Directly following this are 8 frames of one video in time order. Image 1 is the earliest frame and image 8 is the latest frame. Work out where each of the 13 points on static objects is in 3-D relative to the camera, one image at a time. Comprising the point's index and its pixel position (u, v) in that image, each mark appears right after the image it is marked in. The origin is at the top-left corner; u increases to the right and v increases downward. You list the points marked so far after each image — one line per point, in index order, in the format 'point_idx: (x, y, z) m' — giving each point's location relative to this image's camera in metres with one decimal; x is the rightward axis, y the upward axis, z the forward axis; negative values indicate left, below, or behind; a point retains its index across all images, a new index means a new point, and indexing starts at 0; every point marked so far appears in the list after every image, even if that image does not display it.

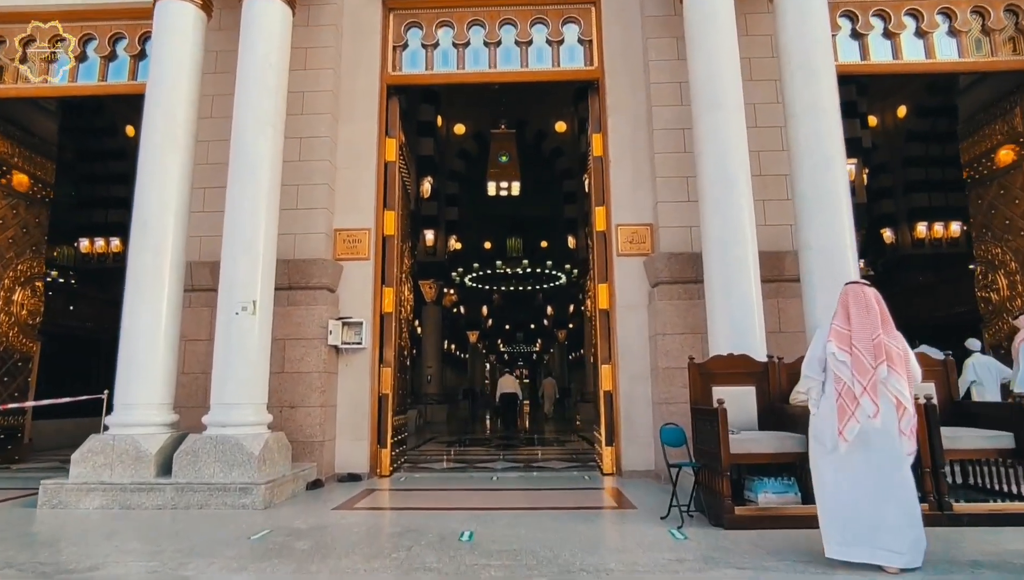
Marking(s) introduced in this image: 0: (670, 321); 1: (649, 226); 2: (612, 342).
0: (+1.4, -0.3, +5.4) m
1: (+1.3, +0.6, +5.9) m
2: (+1.0, -0.5, +5.9) m
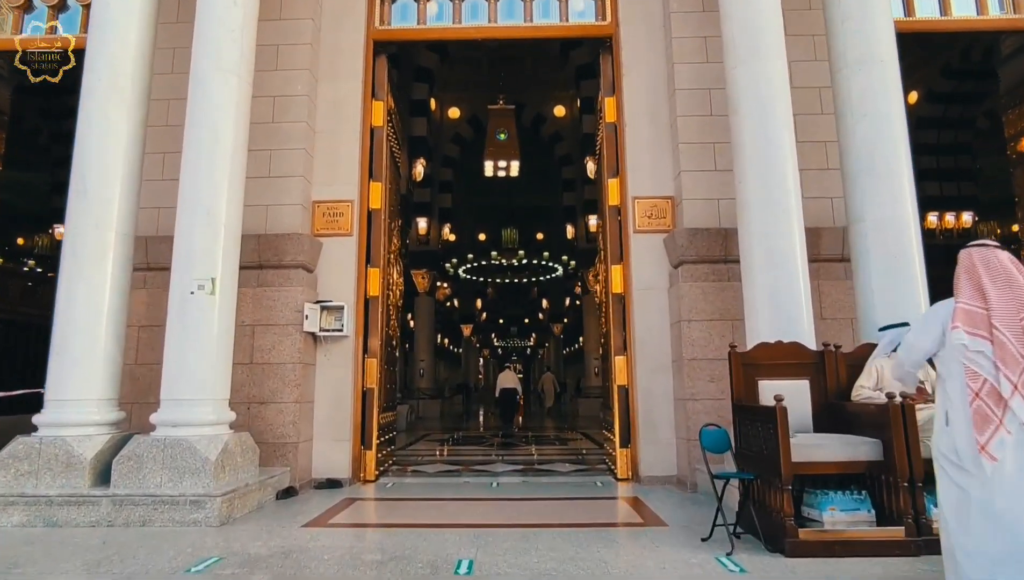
0: (+1.4, -0.1, +4.7) m
1: (+1.3, +0.8, +5.2) m
2: (+1.0, -0.3, +5.2) m
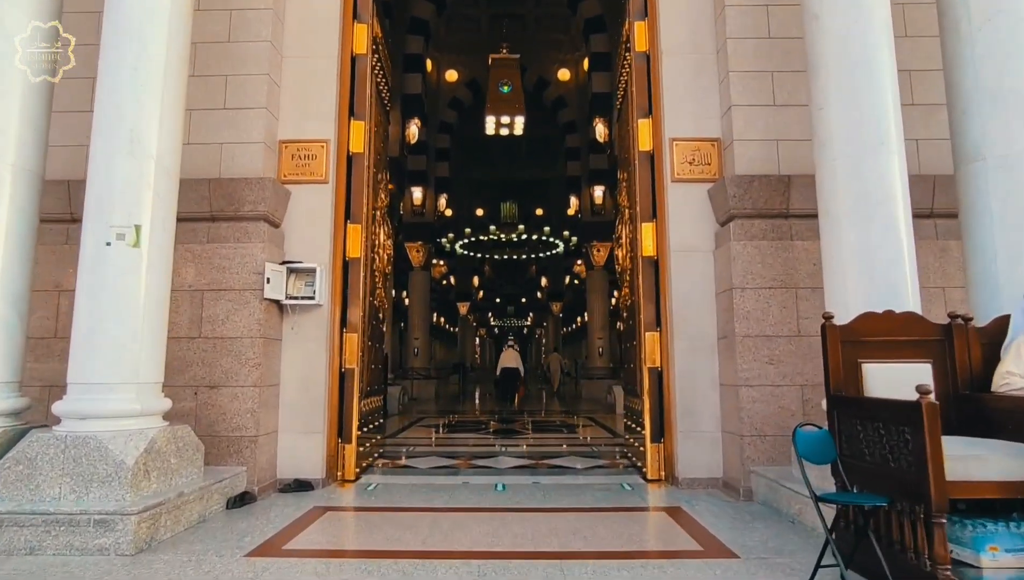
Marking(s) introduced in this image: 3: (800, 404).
0: (+1.5, +0.1, +3.8) m
1: (+1.4, +1.0, +4.3) m
2: (+1.1, -0.1, +4.3) m
3: (+1.7, -0.7, +3.7) m
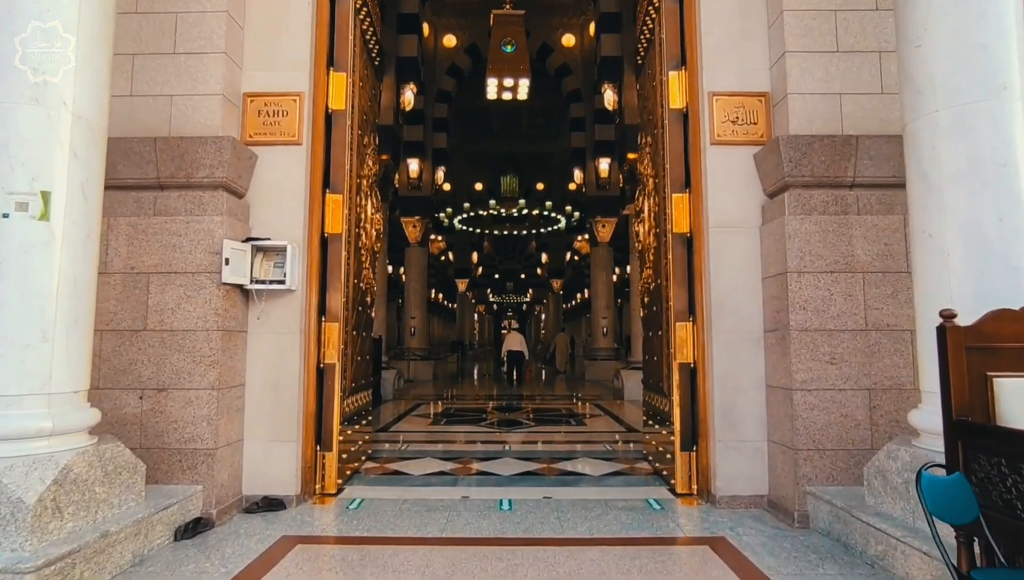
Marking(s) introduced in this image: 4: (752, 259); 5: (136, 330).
0: (+1.5, +0.2, +3.2) m
1: (+1.5, +1.1, +3.6) m
2: (+1.1, 0.0, +3.7) m
3: (+1.8, -0.6, +3.1) m
4: (+1.4, +0.2, +3.5) m
5: (-1.9, -0.2, +3.1) m
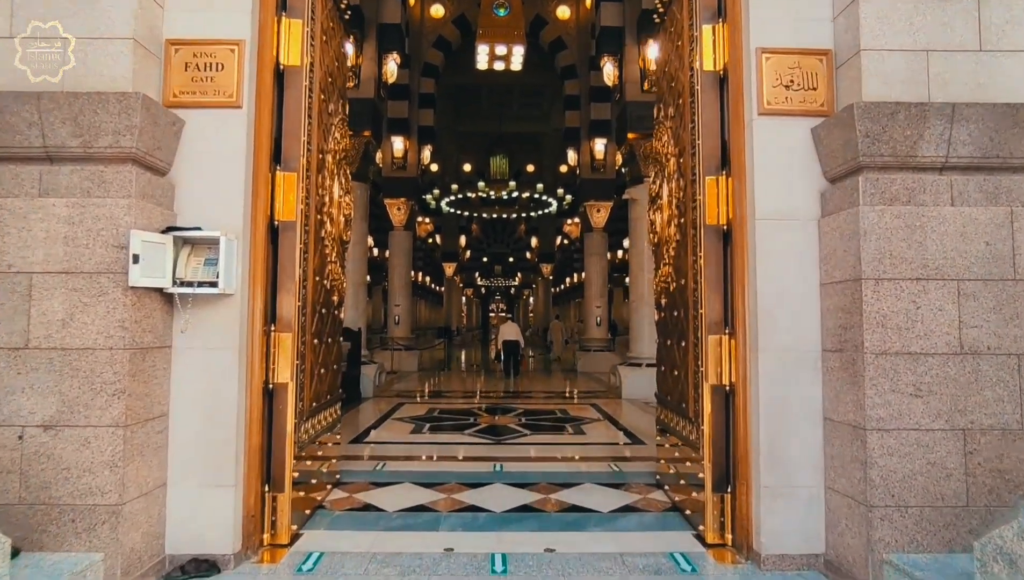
0: (+1.5, +0.2, +2.5) m
1: (+1.5, +1.1, +2.9) m
2: (+1.1, 0.0, +3.0) m
3: (+1.8, -0.7, +2.4) m
4: (+1.4, +0.1, +2.8) m
5: (-1.9, -0.2, +2.4) m
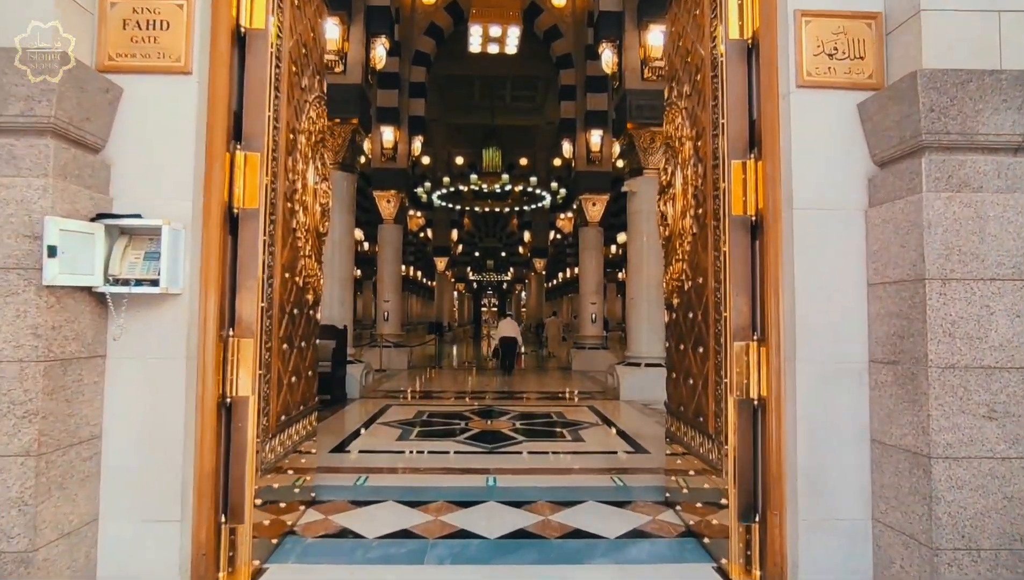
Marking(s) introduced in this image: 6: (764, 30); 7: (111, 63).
0: (+1.5, +0.1, +2.1) m
1: (+1.5, +1.1, +2.5) m
2: (+1.1, 0.0, +2.6) m
3: (+1.8, -0.7, +2.1) m
4: (+1.3, +0.1, +2.4) m
5: (-1.9, -0.2, +2.0) m
6: (+1.1, +1.1, +2.6) m
7: (-1.5, +0.9, +2.4) m
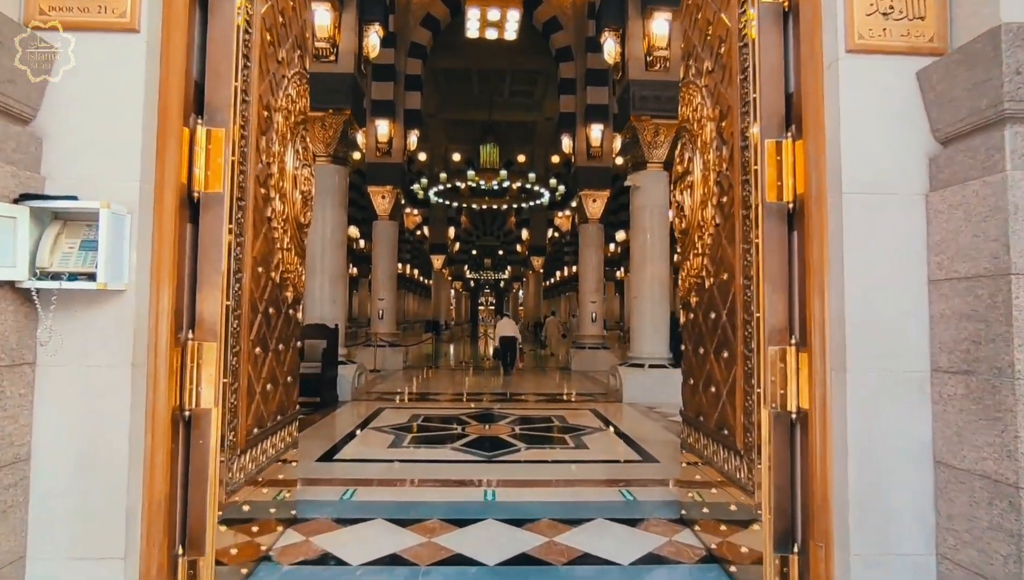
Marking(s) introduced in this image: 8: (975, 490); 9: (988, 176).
0: (+1.5, +0.2, +1.8) m
1: (+1.5, +1.1, +2.1) m
2: (+1.1, 0.0, +2.2) m
3: (+1.8, -0.7, +1.7) m
4: (+1.4, +0.1, +2.1) m
5: (-1.9, -0.2, +1.6) m
6: (+1.1, +1.1, +2.3) m
7: (-1.5, +0.9, +2.0) m
8: (+1.4, -0.6, +1.9) m
9: (+1.4, +0.3, +1.9) m
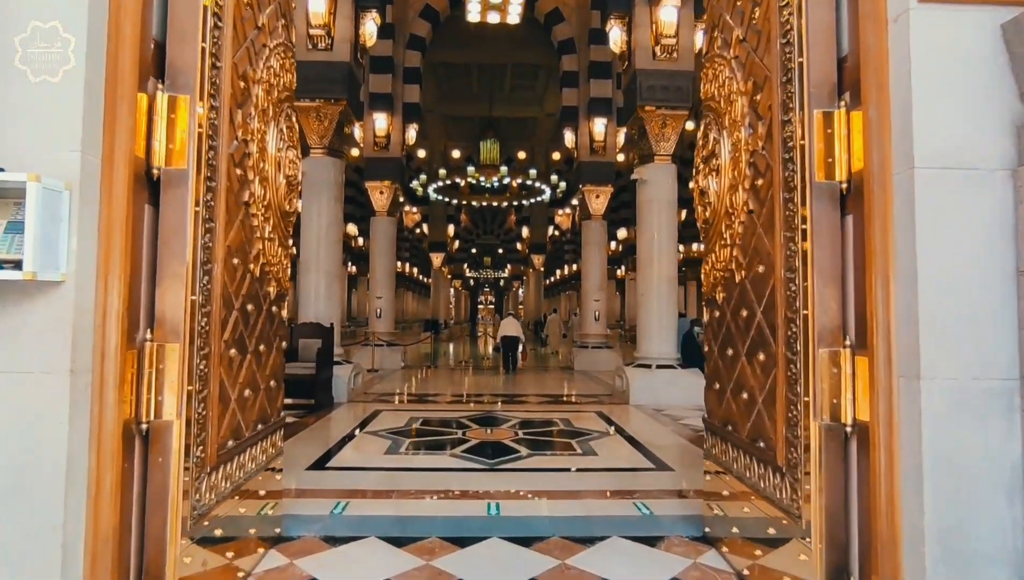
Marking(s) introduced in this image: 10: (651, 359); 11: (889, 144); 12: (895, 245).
0: (+1.6, +0.2, +1.4) m
1: (+1.5, +1.1, +1.8) m
2: (+1.1, 0.0, +1.9) m
3: (+1.8, -0.6, +1.4) m
4: (+1.4, +0.2, +1.8) m
5: (-1.9, -0.2, +1.3) m
6: (+1.1, +1.1, +2.0) m
7: (-1.5, +0.9, +1.7) m
8: (+1.4, -0.6, +1.5) m
9: (+1.5, +0.4, +1.5) m
10: (+2.0, -1.0, +8.8) m
11: (+1.1, +0.4, +1.9) m
12: (+1.1, +0.1, +1.8) m
